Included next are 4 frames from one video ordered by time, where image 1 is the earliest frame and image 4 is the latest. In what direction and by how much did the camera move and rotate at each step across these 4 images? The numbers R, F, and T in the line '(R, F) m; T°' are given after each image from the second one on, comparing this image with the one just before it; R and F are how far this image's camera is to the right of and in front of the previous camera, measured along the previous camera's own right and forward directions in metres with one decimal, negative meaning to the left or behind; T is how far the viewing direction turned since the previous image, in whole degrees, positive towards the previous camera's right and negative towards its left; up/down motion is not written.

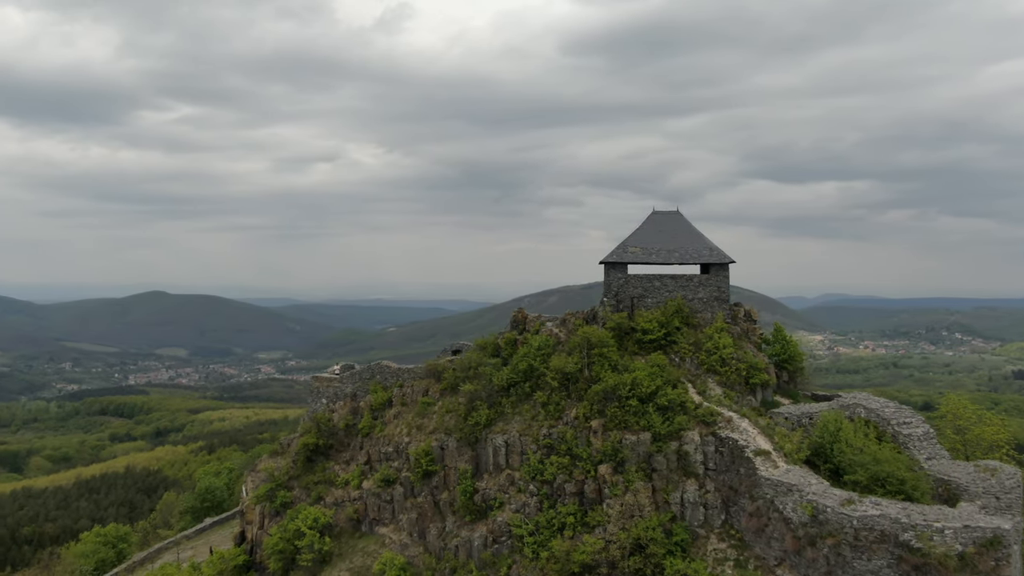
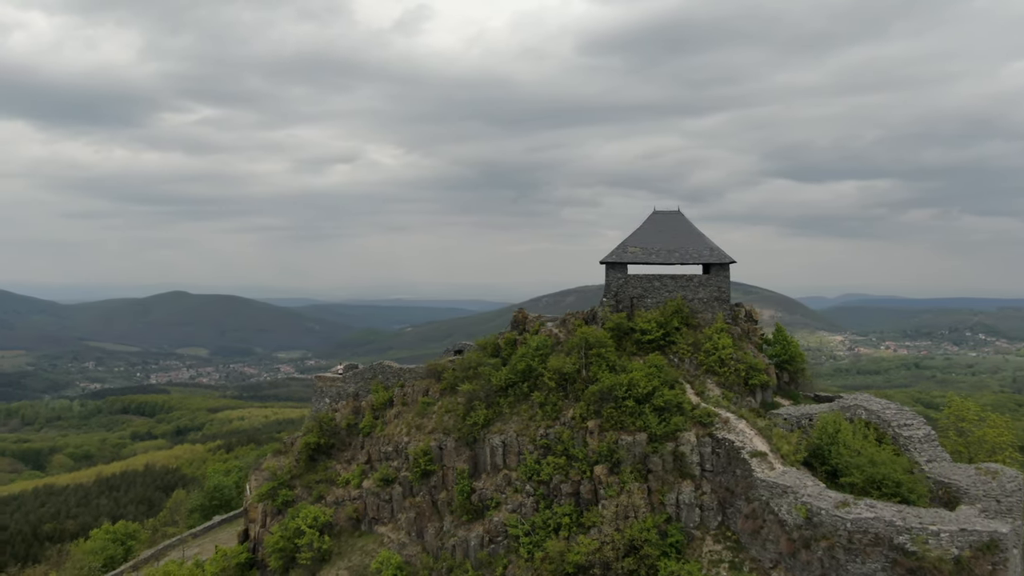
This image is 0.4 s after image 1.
(+0.5, 0.0) m; -1°
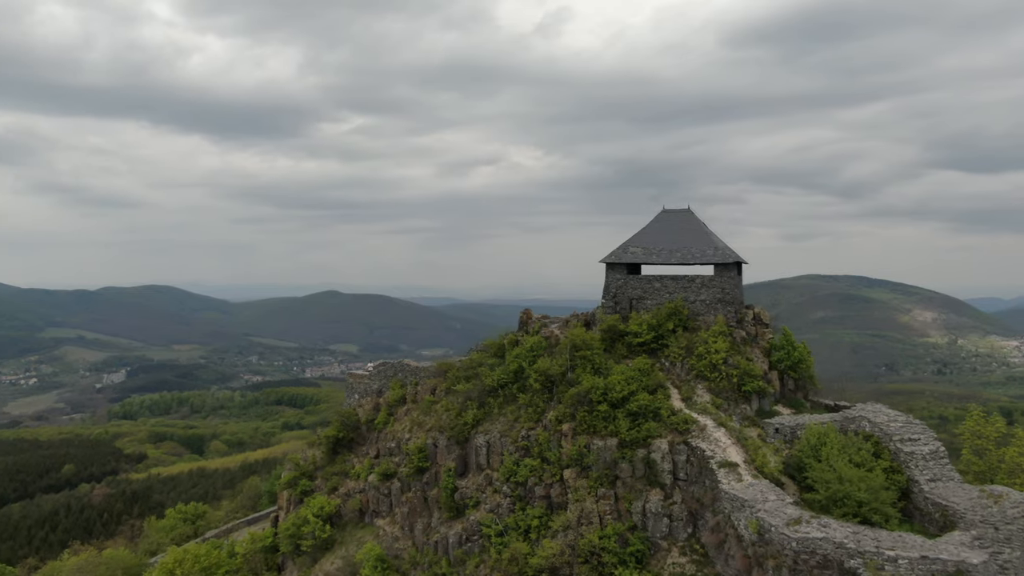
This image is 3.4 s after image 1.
(+3.8, +0.3) m; -11°
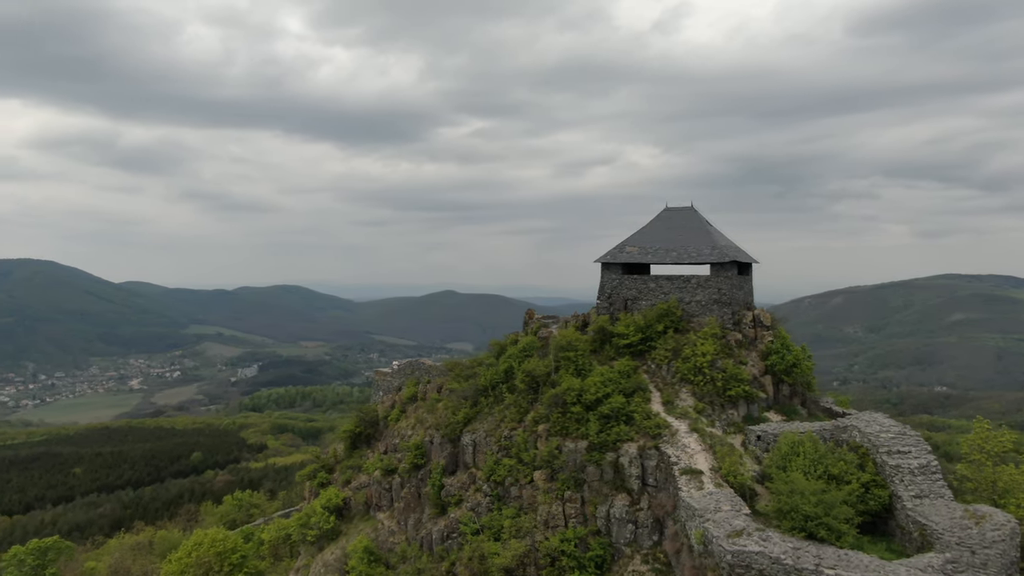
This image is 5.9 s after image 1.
(+3.2, +0.2) m; -9°
